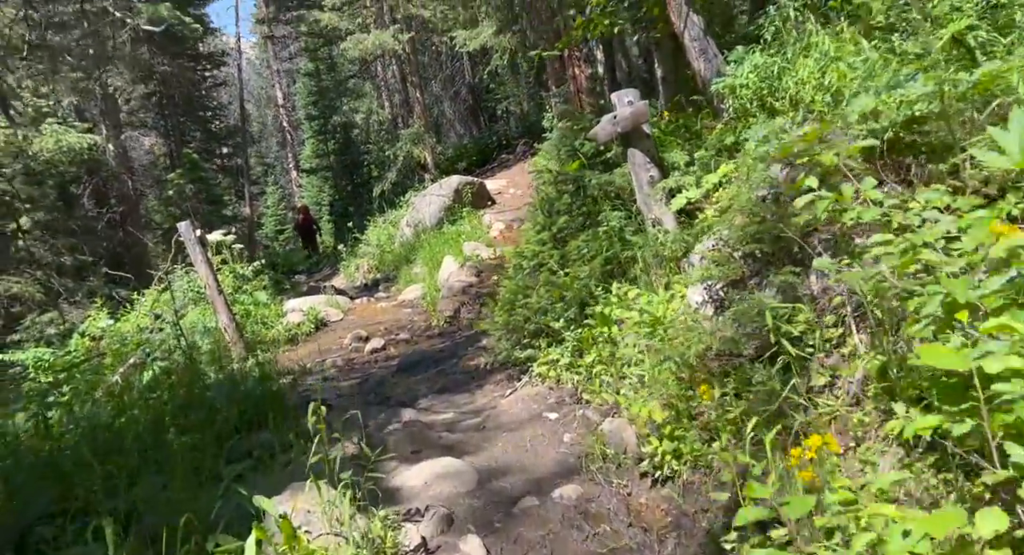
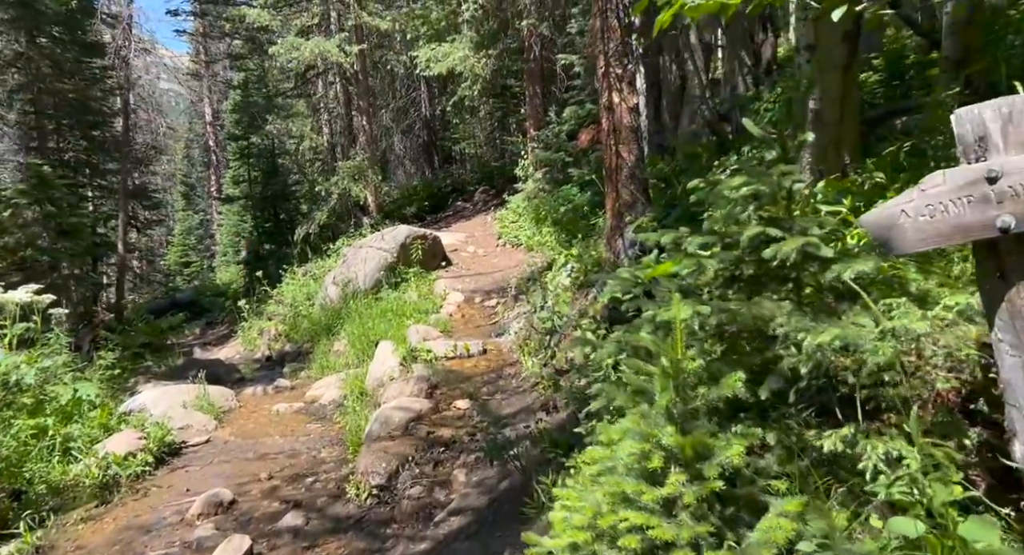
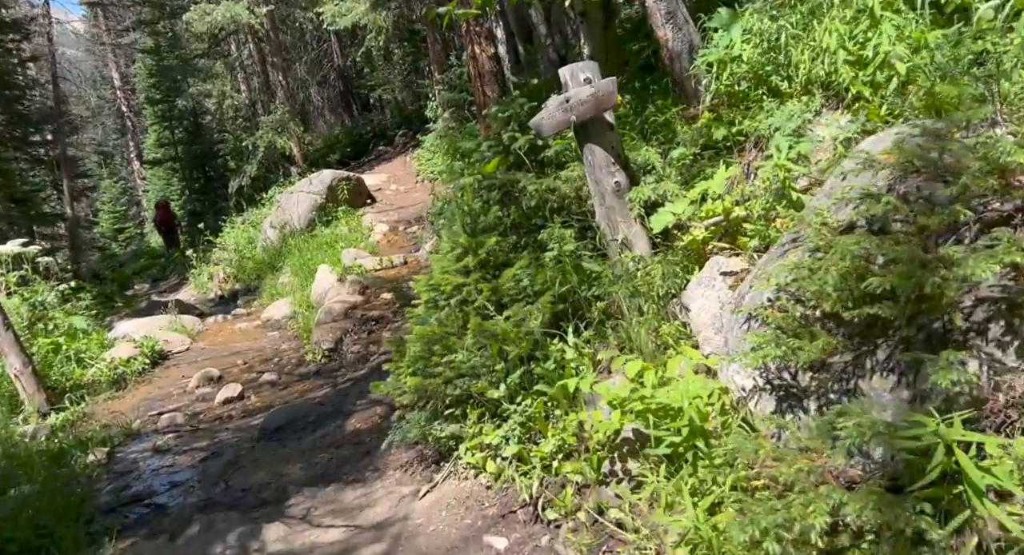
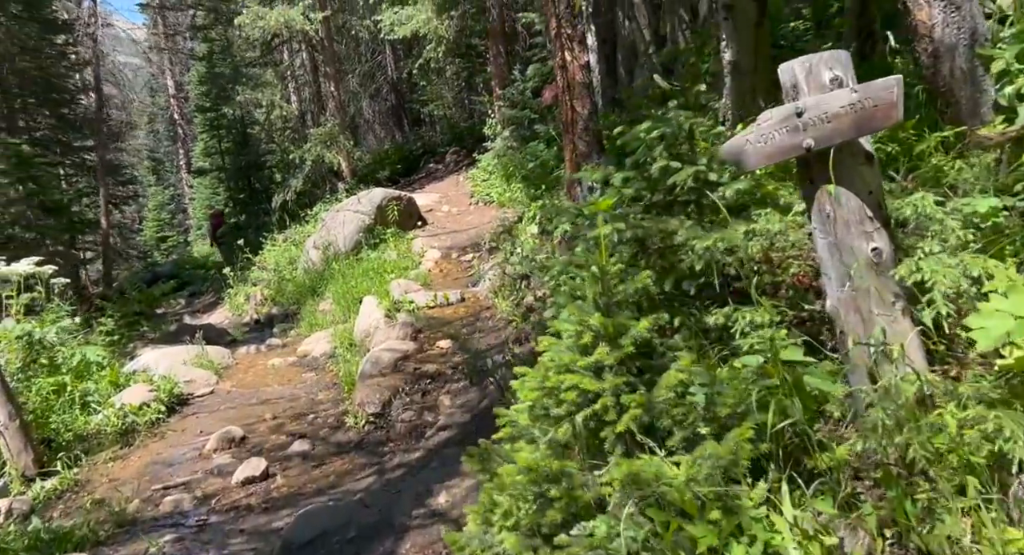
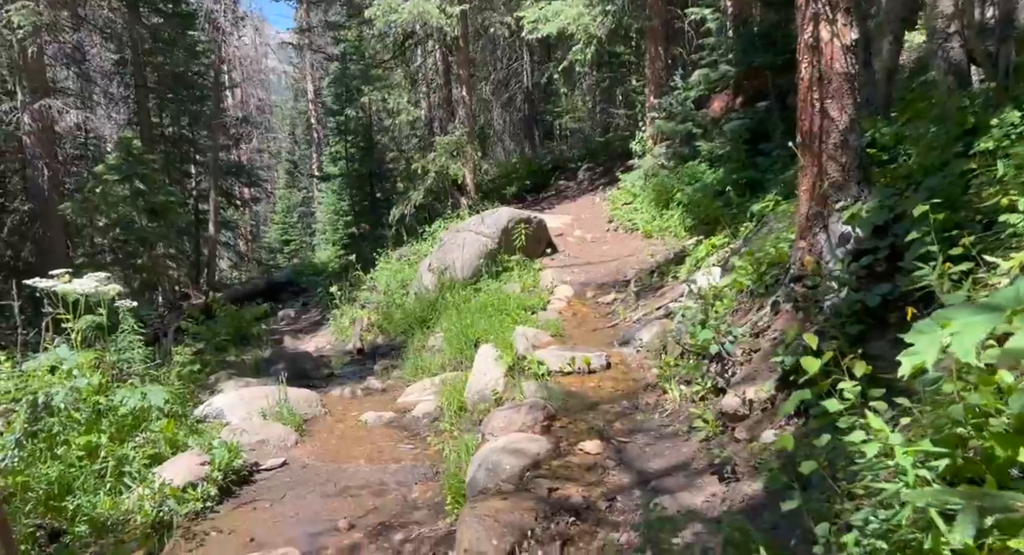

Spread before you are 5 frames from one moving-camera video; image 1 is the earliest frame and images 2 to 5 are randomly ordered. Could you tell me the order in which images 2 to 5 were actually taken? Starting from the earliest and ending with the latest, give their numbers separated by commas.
3, 4, 2, 5
